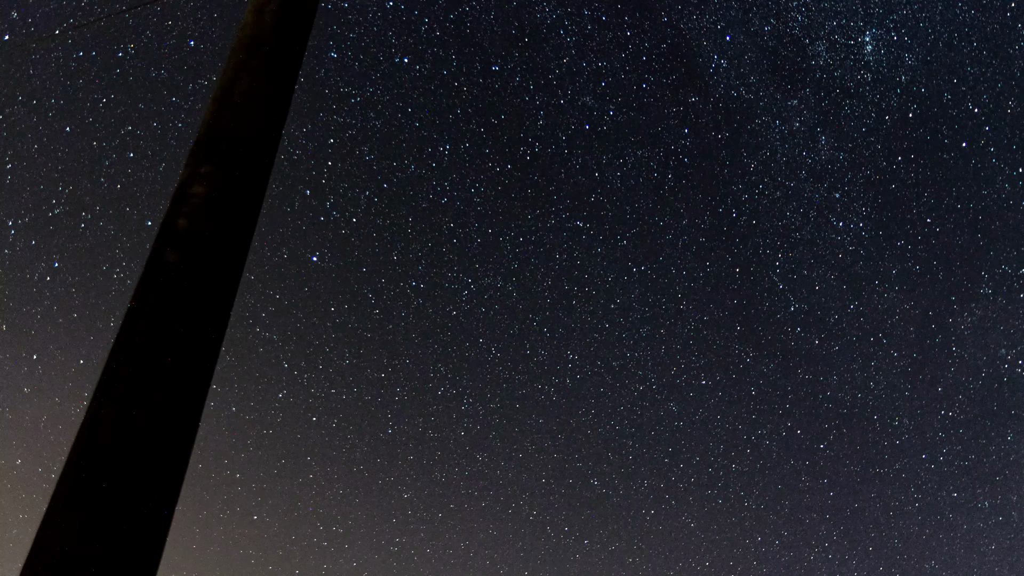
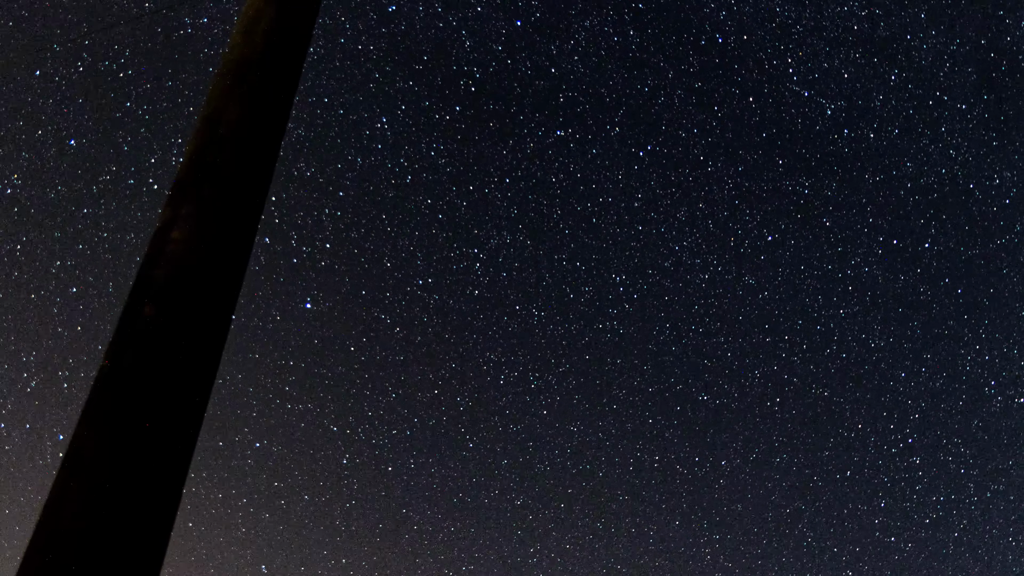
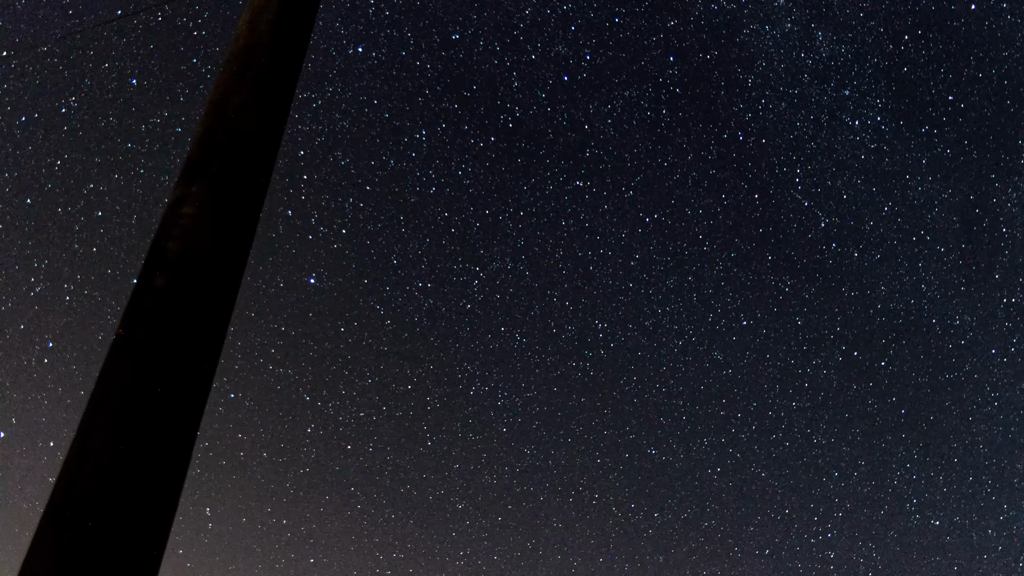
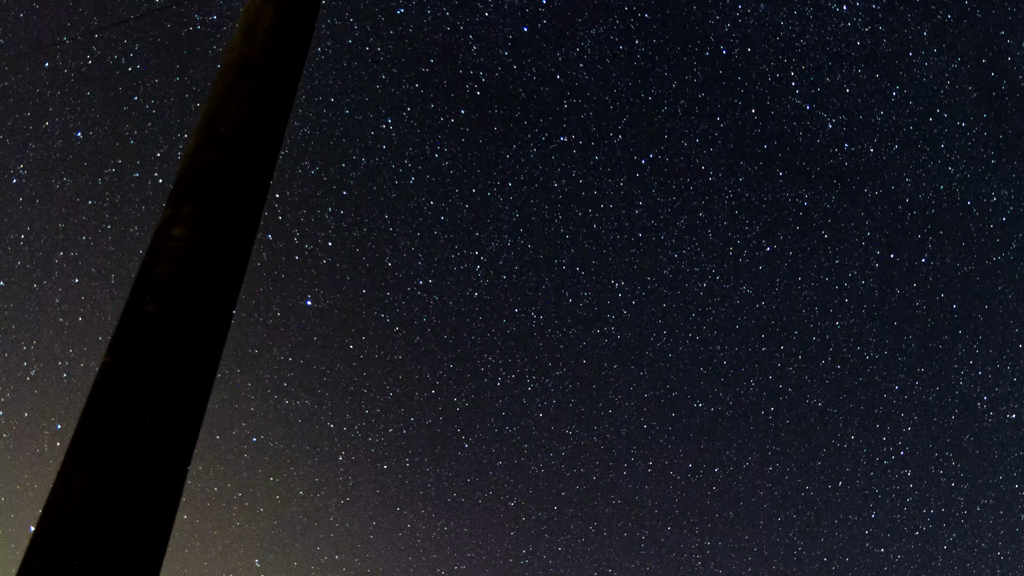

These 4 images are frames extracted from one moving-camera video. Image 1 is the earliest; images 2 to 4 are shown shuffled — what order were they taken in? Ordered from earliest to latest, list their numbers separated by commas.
3, 4, 2
